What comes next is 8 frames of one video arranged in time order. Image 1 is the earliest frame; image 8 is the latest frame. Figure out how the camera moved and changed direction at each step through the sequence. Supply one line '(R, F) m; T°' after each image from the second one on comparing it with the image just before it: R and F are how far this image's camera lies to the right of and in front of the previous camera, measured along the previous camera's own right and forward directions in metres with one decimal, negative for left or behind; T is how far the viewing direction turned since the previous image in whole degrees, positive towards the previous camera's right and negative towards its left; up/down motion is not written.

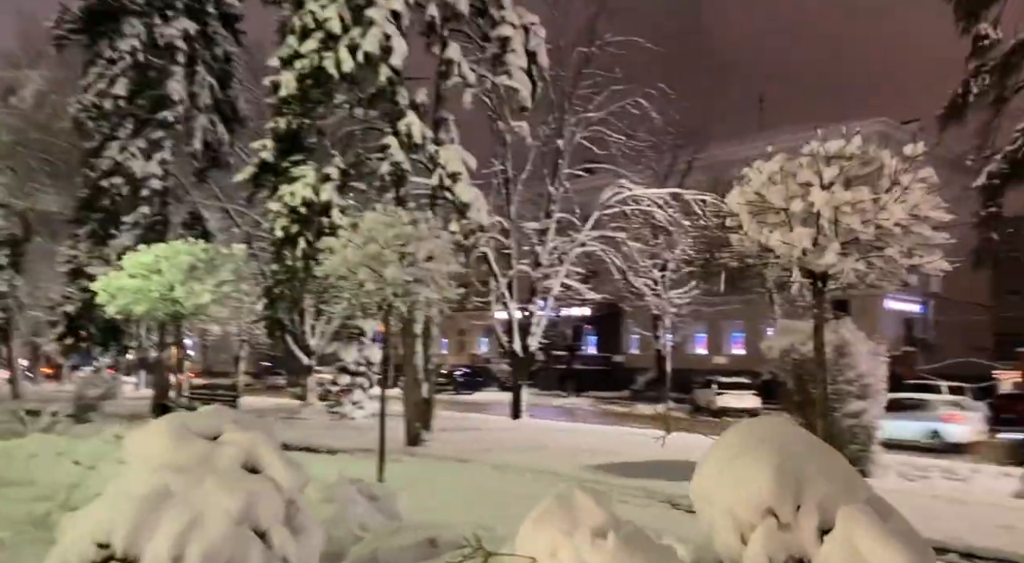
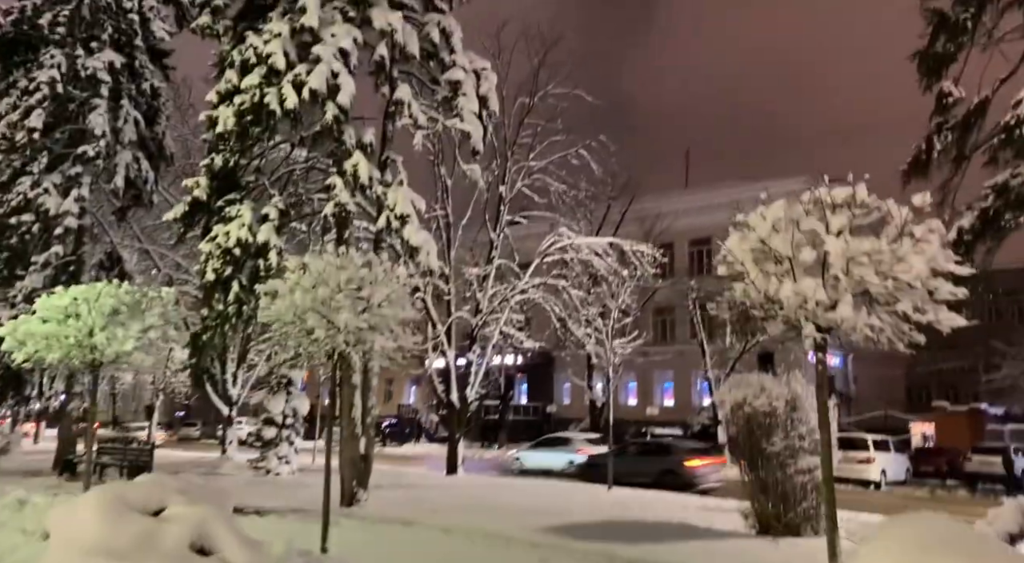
(-0.4, +0.6) m; +5°
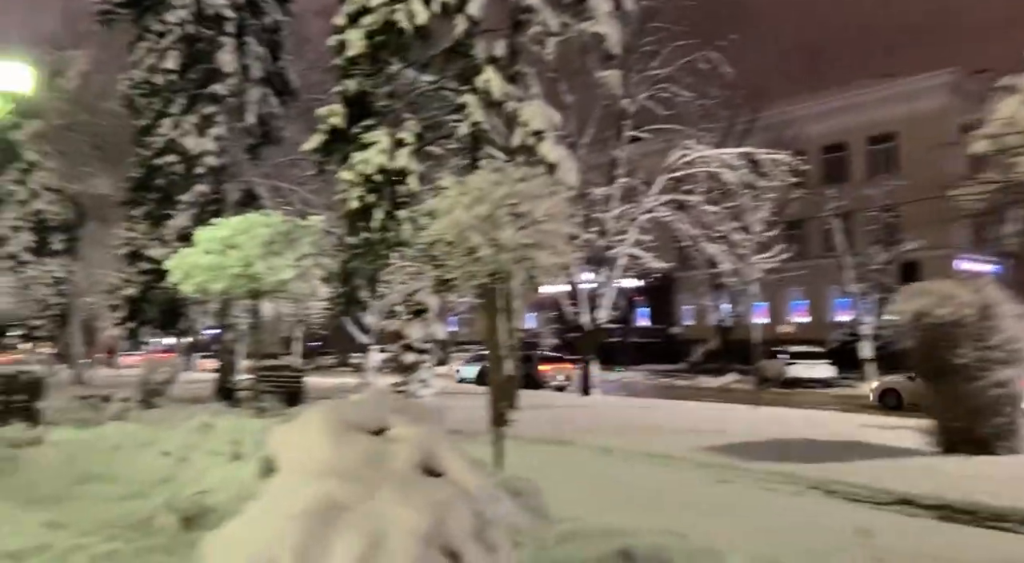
(-0.7, +0.5) m; -8°
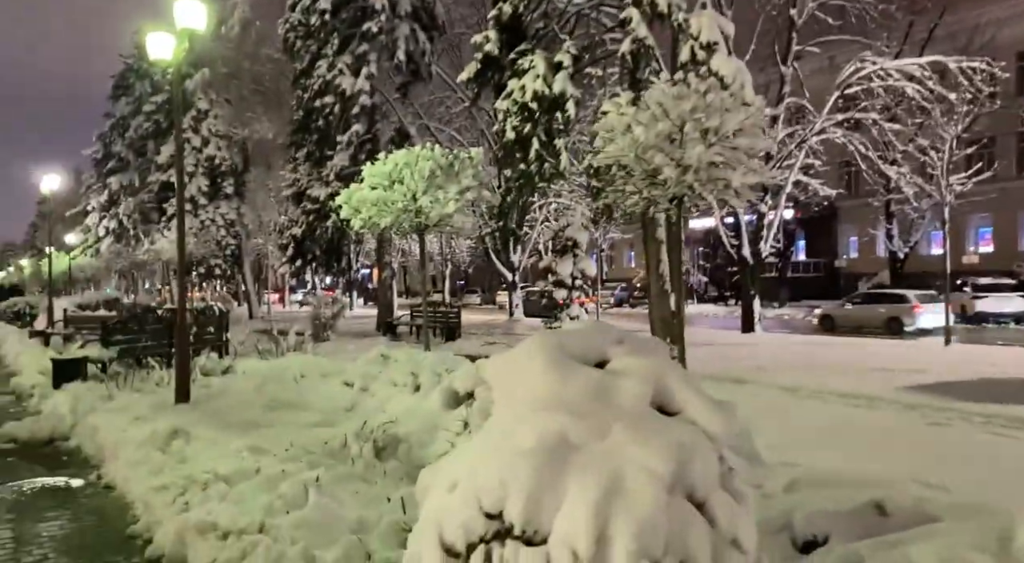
(-0.5, +0.5) m; -10°
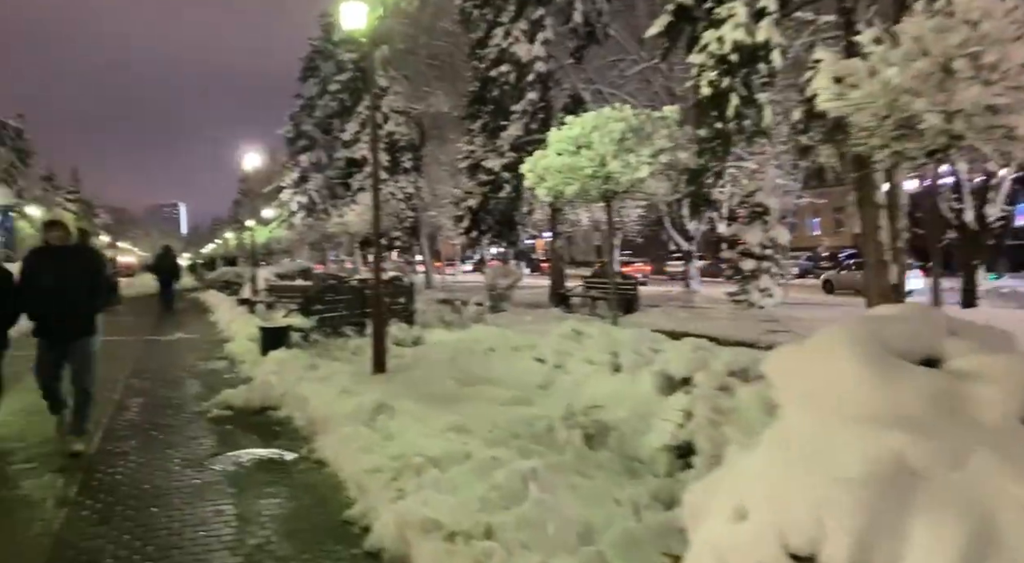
(-0.5, +0.6) m; -12°
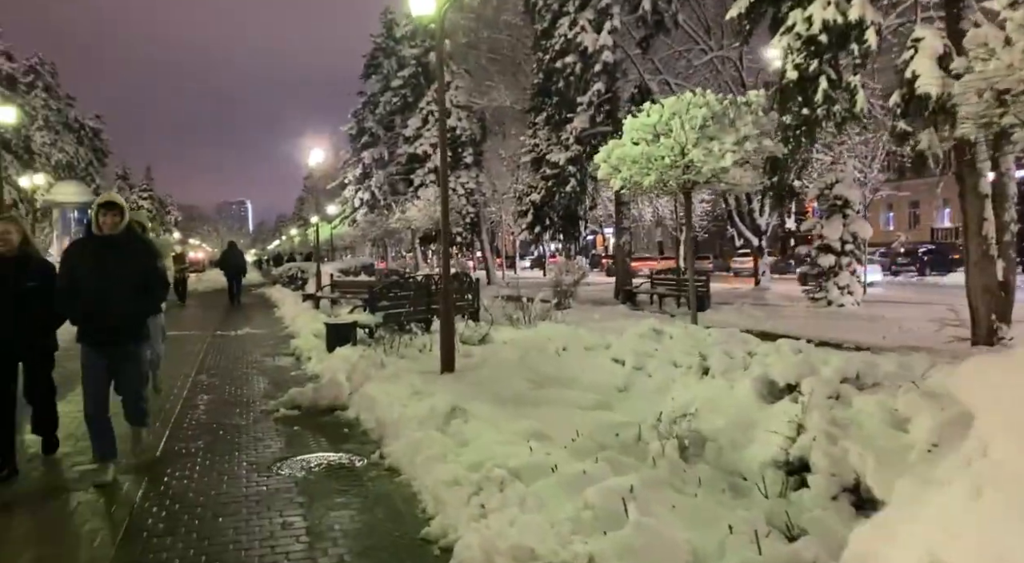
(-0.2, +0.5) m; -4°
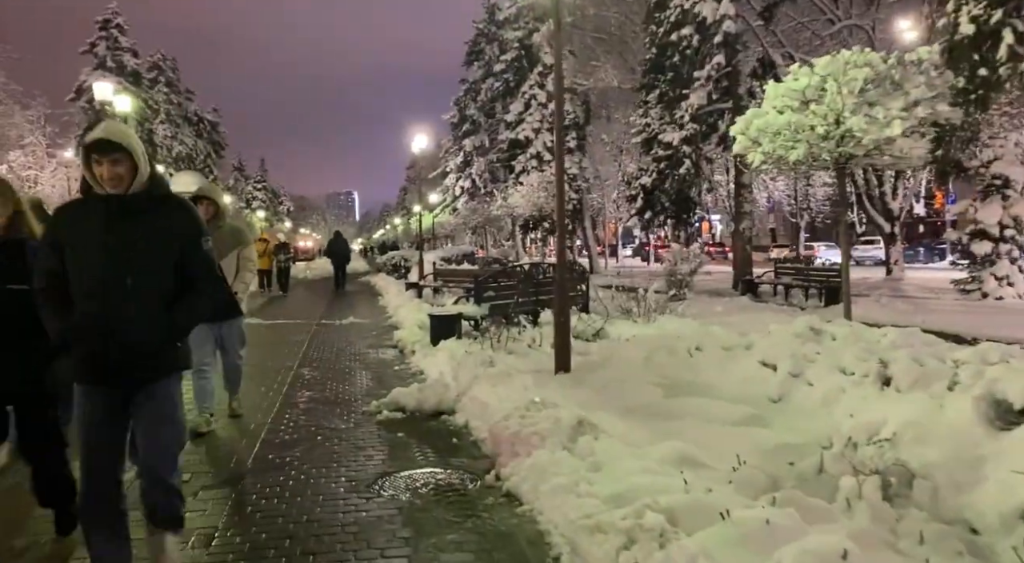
(-0.3, +1.1) m; -7°
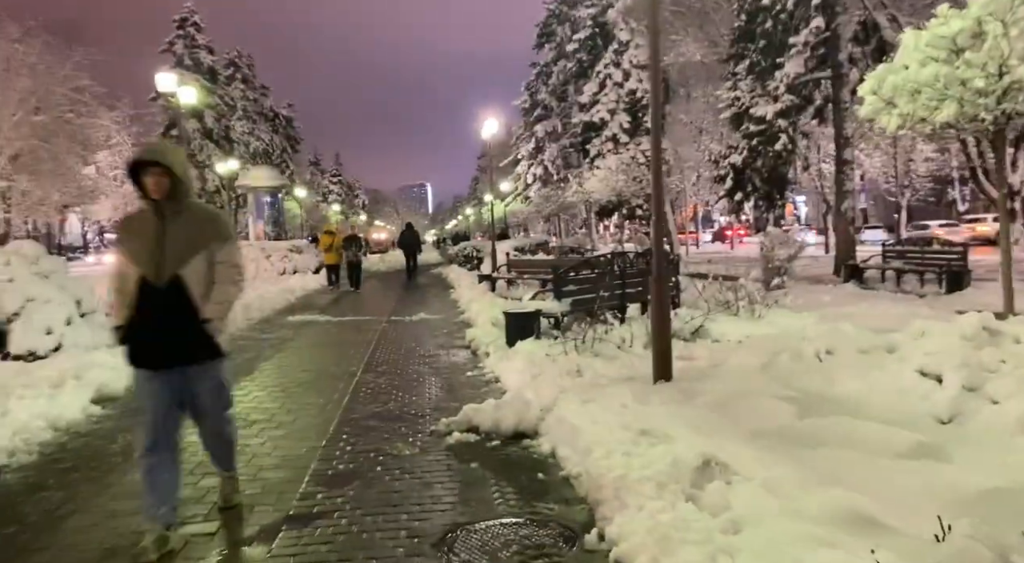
(-0.2, +1.3) m; -5°
